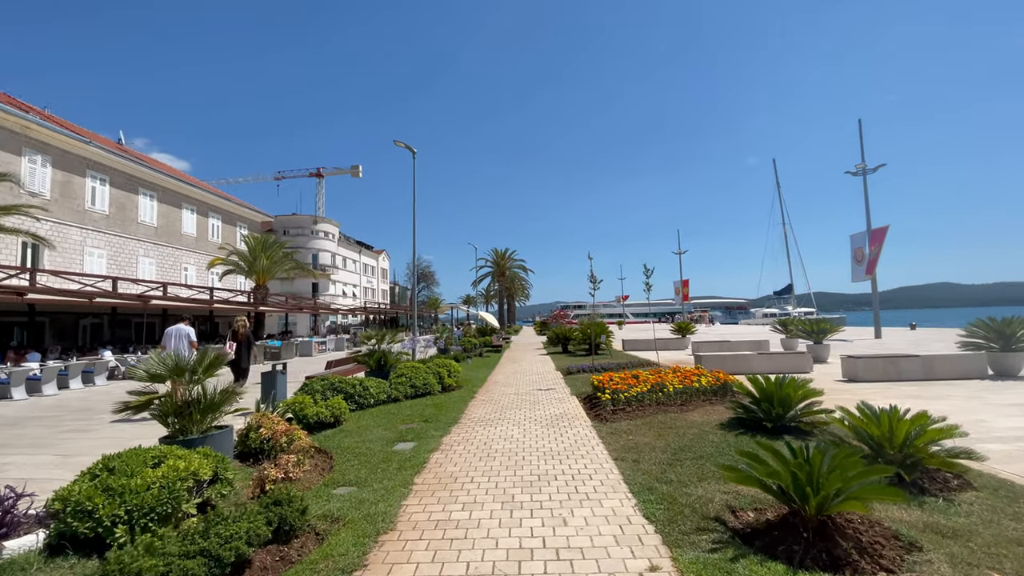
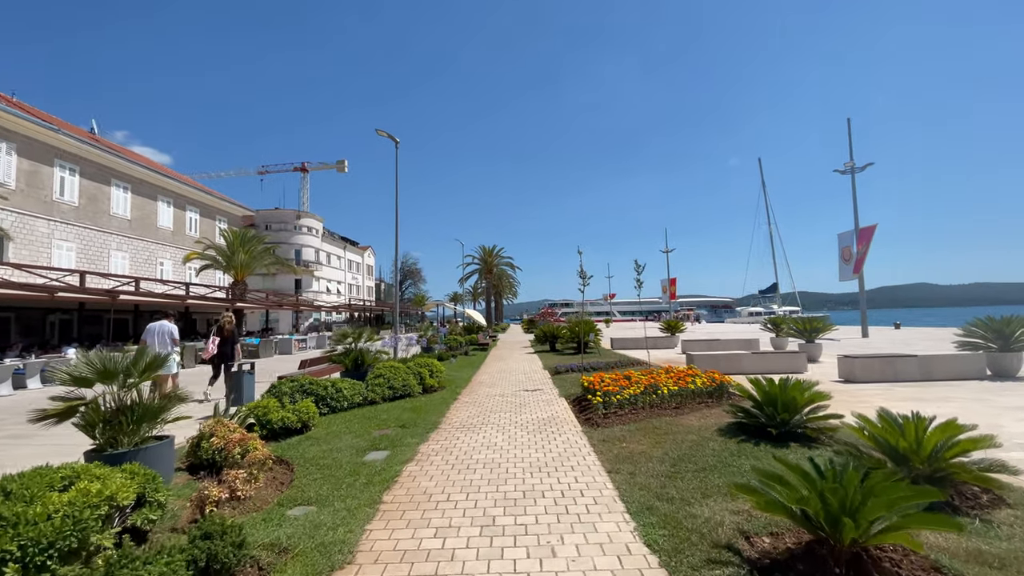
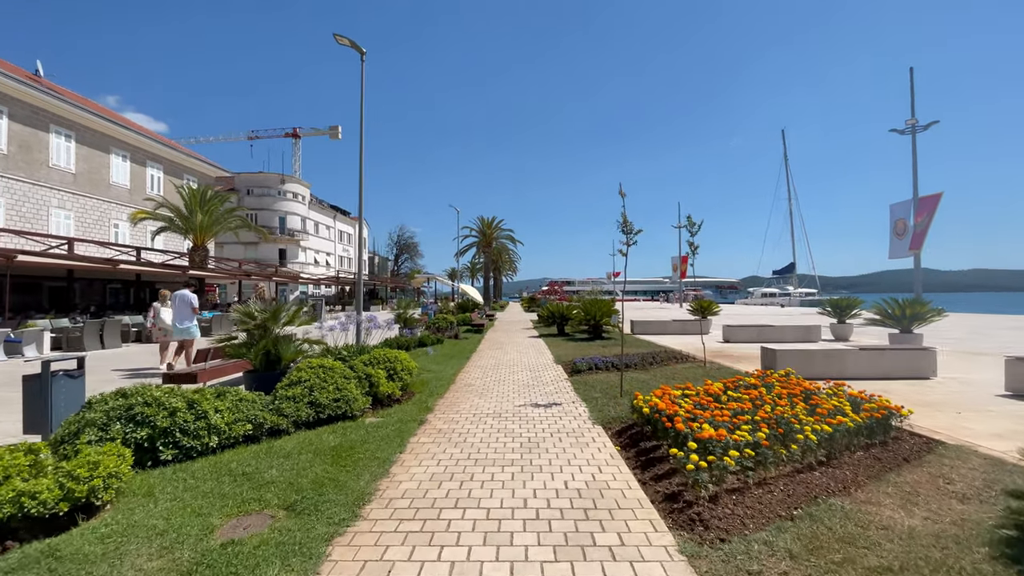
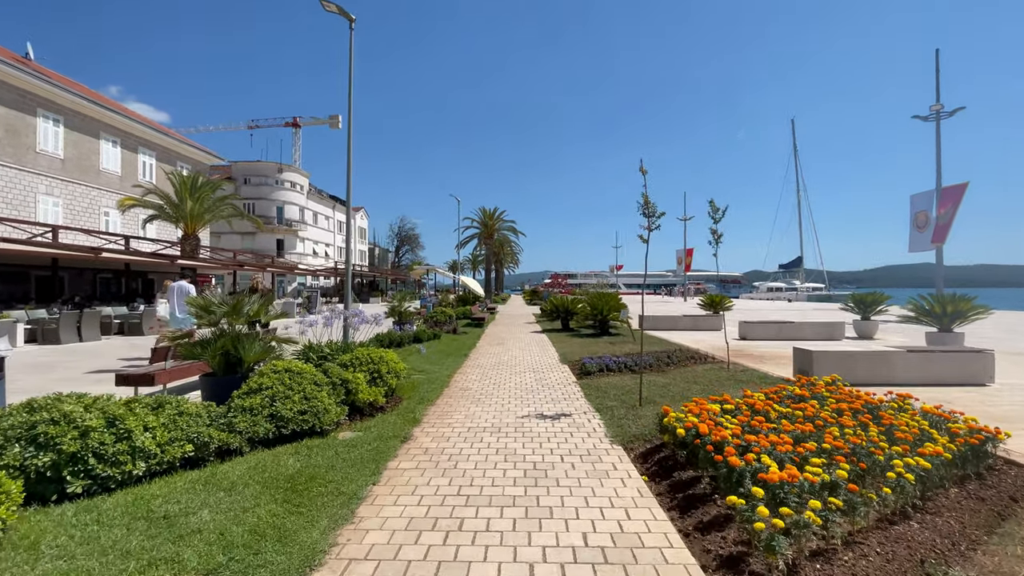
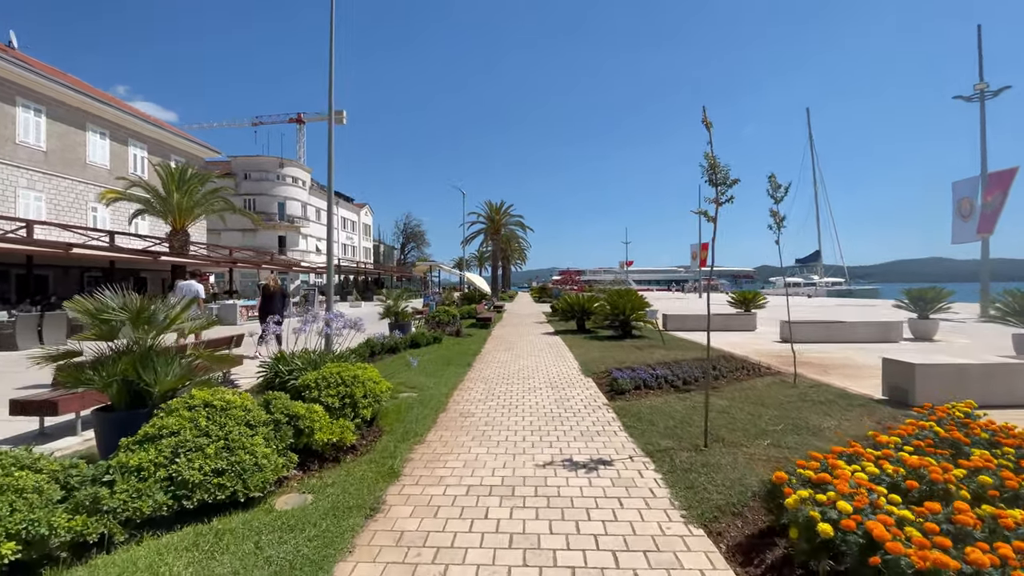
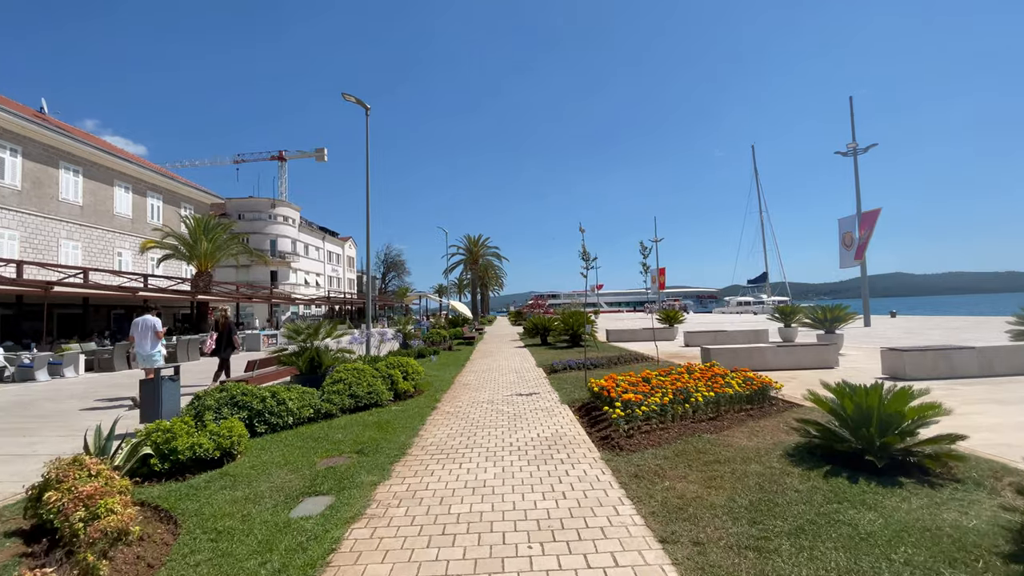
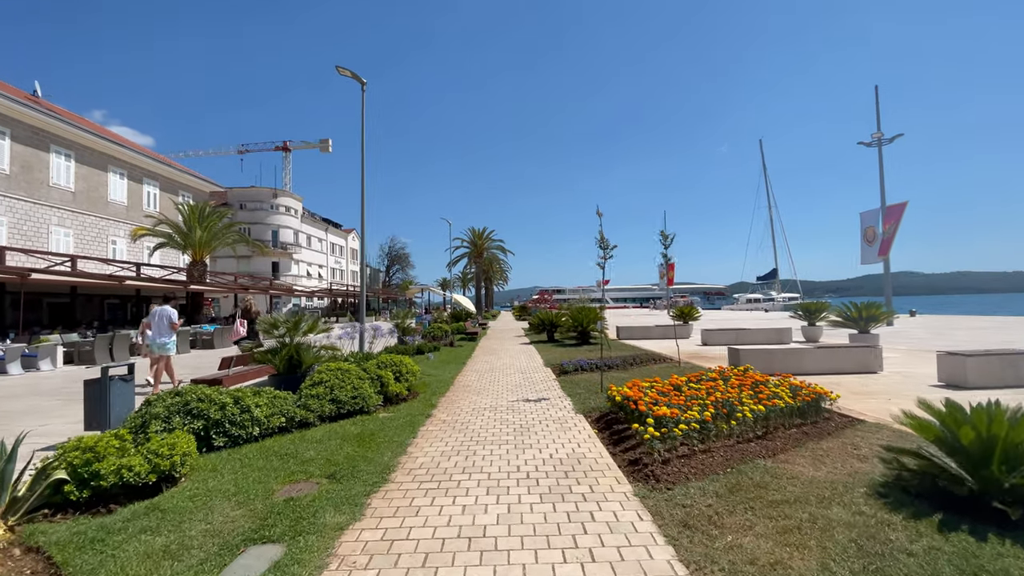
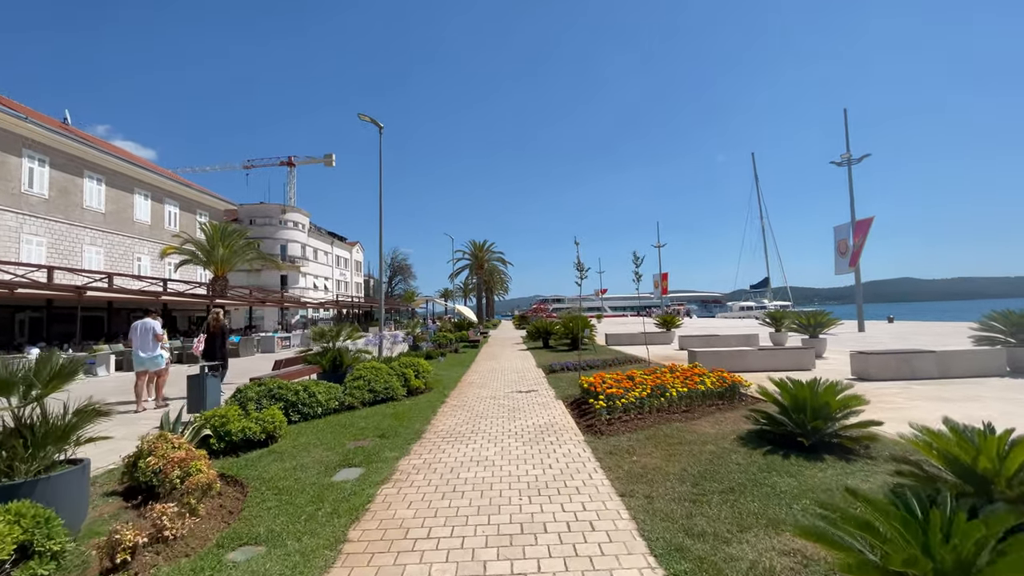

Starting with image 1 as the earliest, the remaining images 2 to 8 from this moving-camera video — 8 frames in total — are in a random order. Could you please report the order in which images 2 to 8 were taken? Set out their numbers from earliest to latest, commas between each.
2, 8, 6, 7, 3, 4, 5
